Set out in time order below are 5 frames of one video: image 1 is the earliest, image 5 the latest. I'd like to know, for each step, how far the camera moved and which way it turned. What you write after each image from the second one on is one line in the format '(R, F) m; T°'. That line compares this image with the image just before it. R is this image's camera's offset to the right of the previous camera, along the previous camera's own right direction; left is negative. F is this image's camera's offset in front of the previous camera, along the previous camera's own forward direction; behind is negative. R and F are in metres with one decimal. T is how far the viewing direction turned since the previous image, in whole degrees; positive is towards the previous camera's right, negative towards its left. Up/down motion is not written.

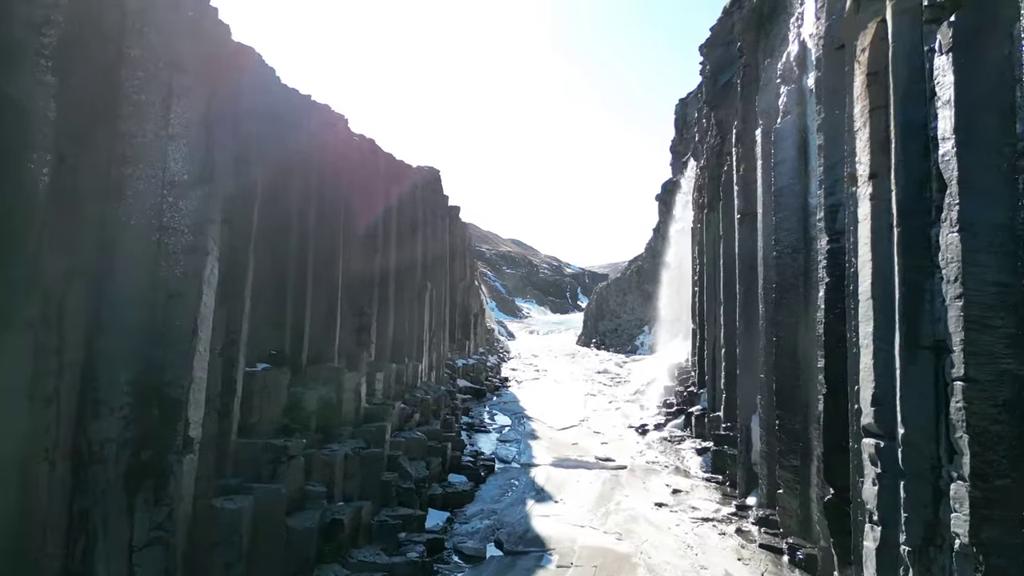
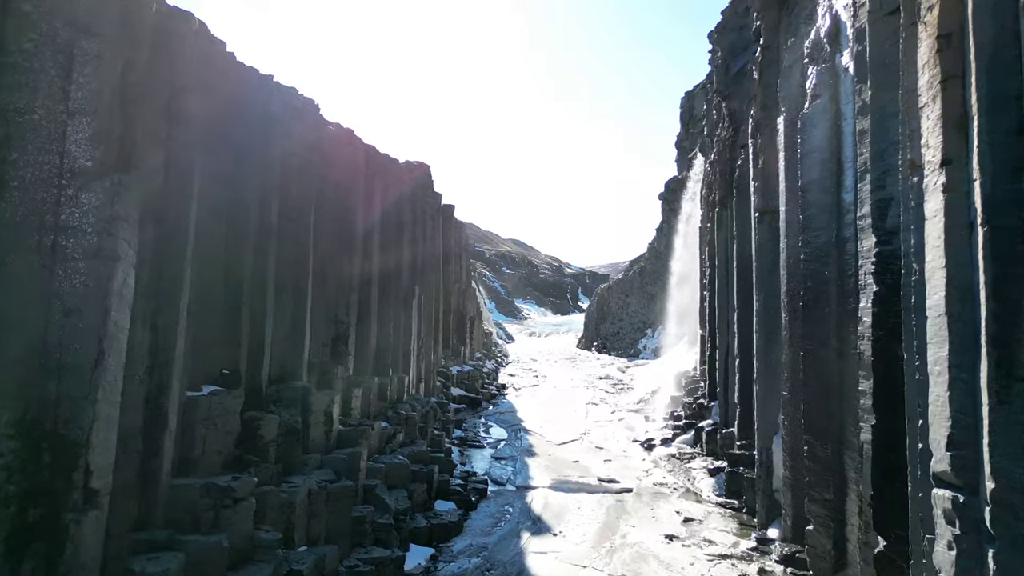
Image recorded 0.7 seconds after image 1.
(+0.1, +1.0) m; 0°
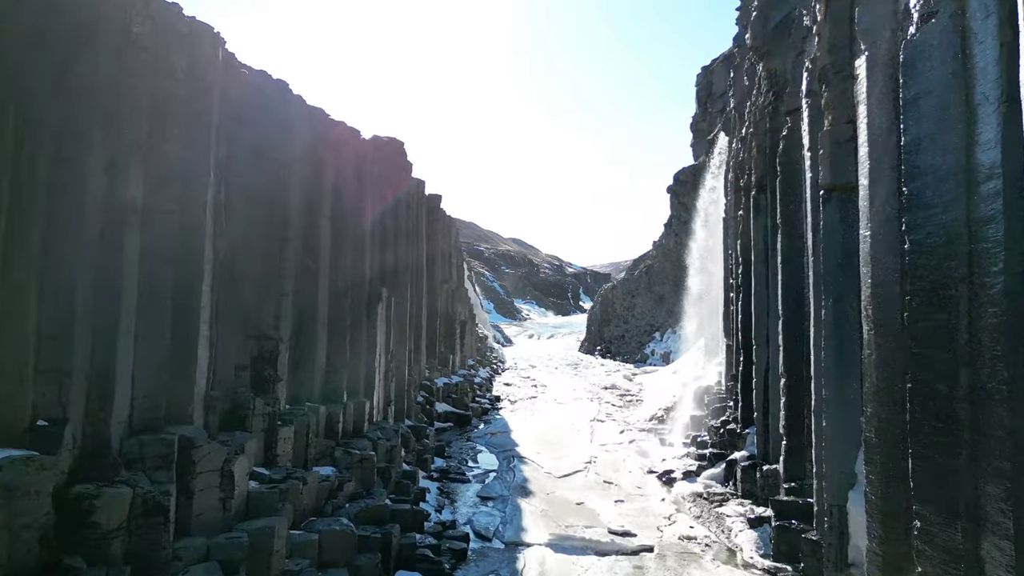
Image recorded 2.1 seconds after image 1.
(+0.1, +2.3) m; 0°
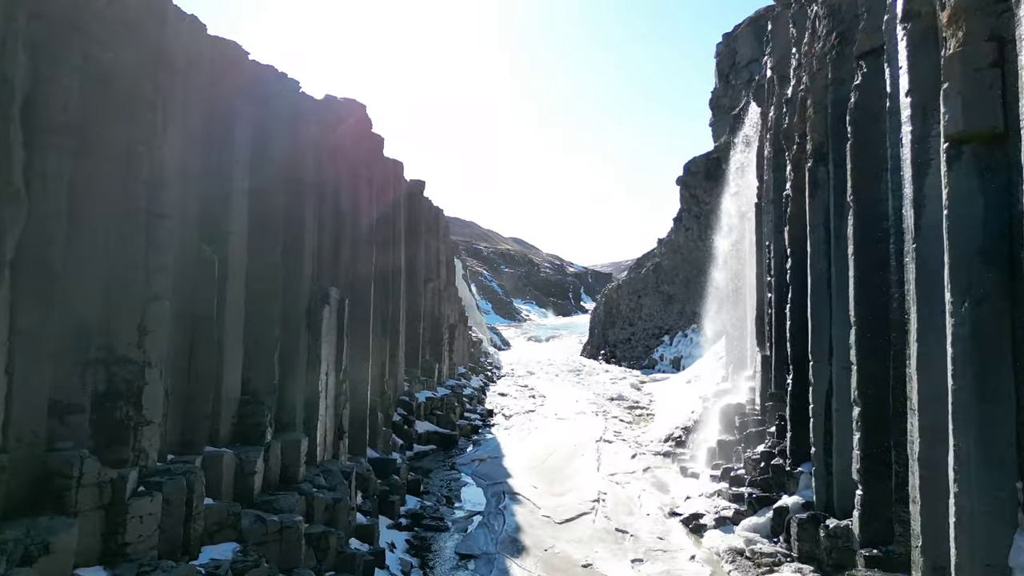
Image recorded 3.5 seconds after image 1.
(+0.1, +2.2) m; 0°
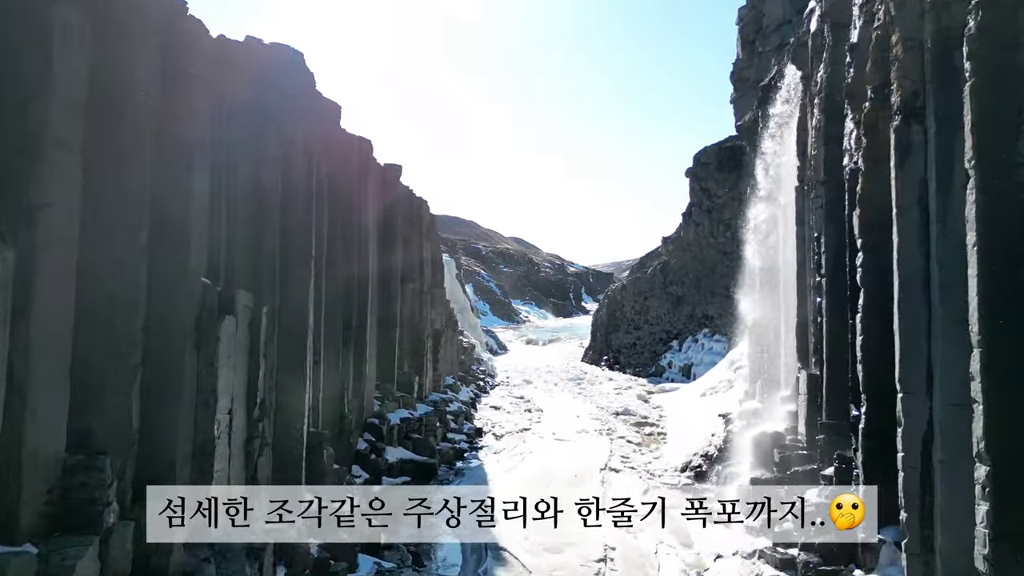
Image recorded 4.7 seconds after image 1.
(+0.1, +2.1) m; 0°
